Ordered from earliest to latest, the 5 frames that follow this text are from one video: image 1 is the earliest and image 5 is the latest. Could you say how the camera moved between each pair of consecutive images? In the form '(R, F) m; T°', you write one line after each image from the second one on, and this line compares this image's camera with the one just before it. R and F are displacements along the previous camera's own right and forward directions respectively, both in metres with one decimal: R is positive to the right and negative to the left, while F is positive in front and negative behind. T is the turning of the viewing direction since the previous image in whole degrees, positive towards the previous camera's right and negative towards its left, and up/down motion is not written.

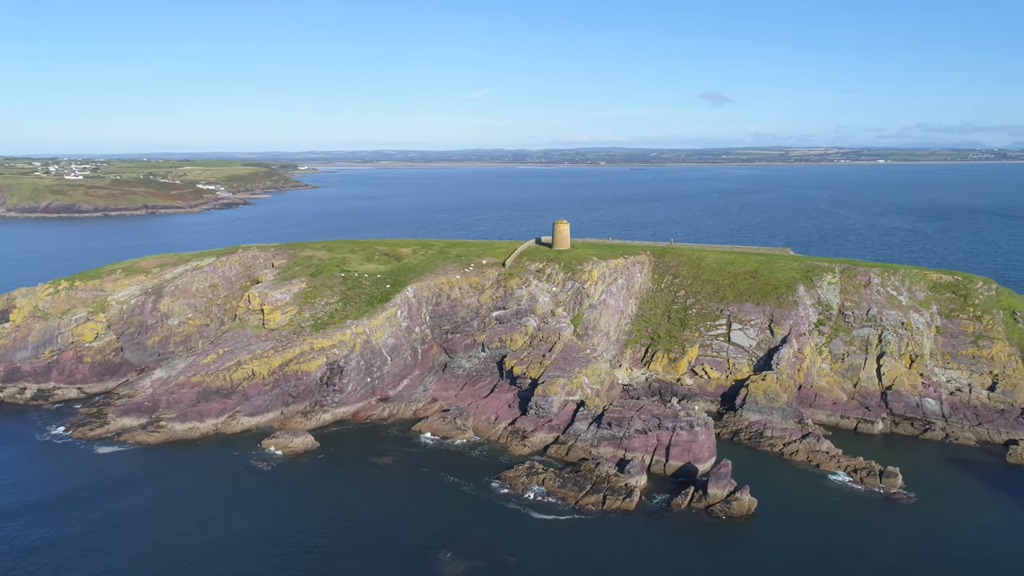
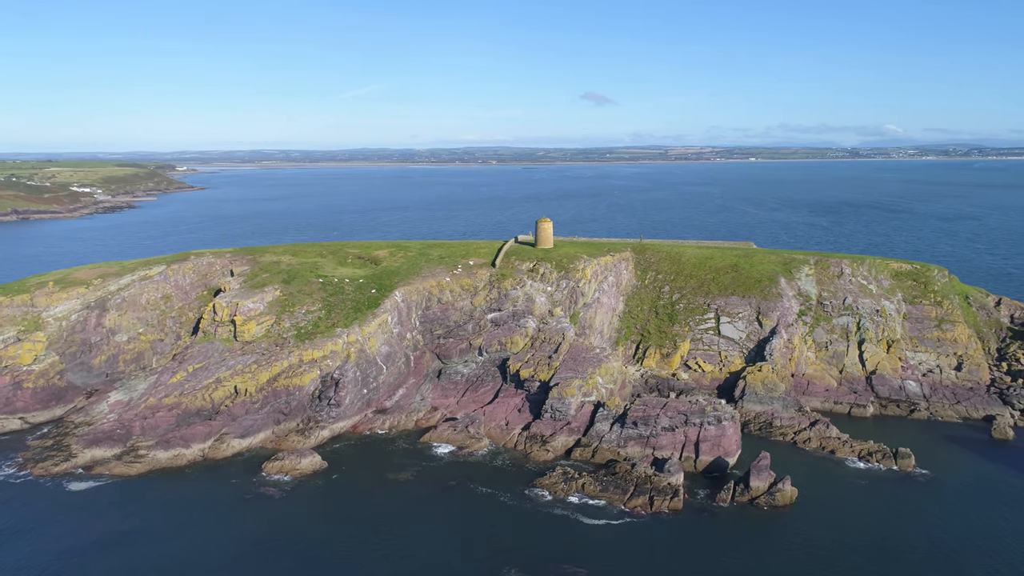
(-5.5, +1.5) m; +8°
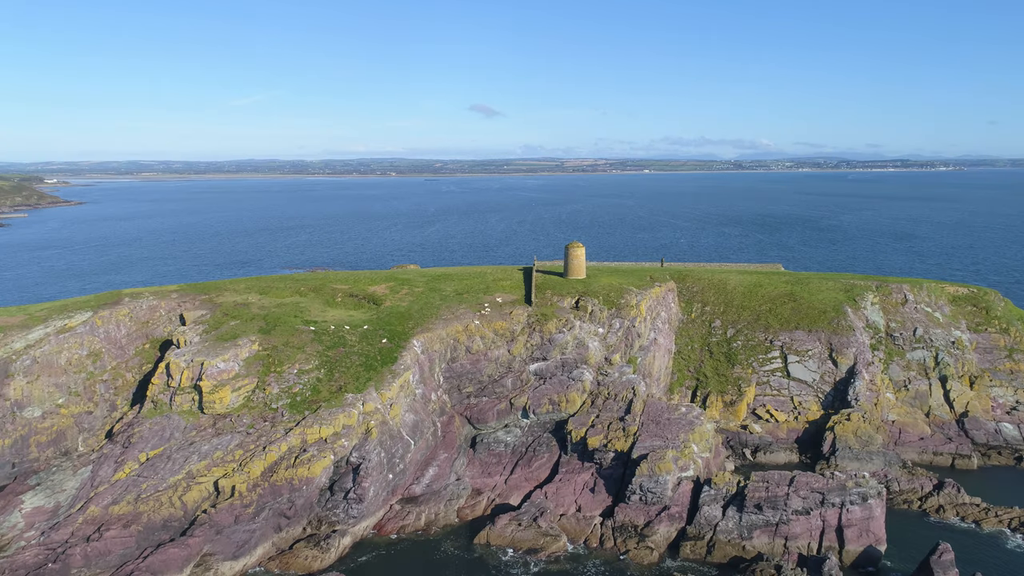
(-6.9, +8.1) m; +8°
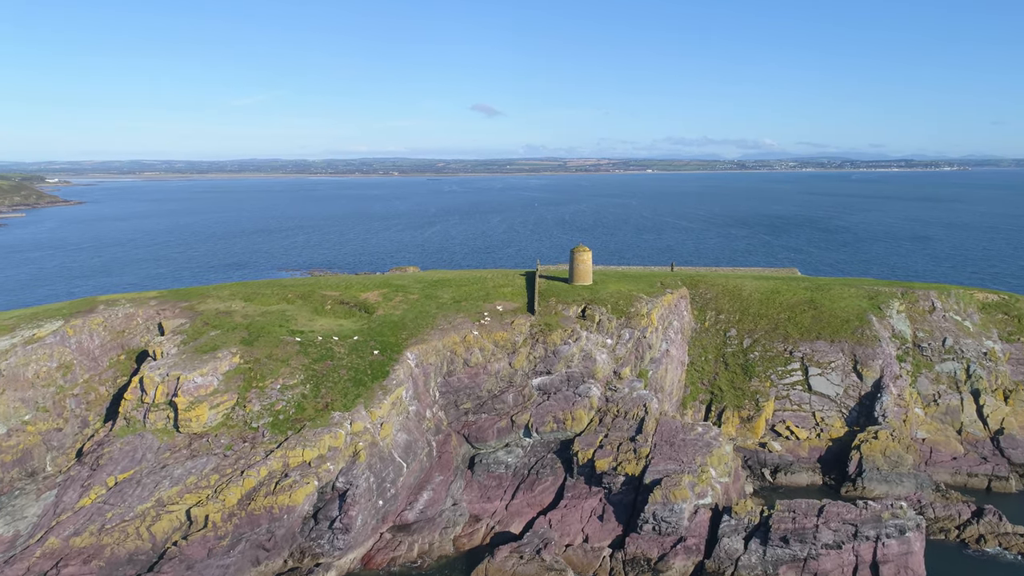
(0.0, +2.4) m; 0°
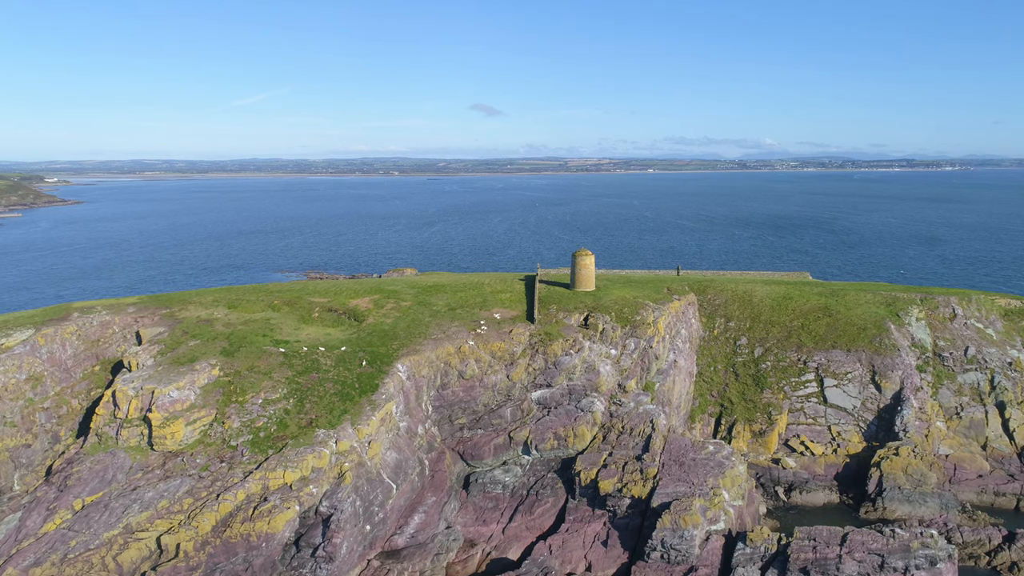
(+0.1, +1.9) m; 0°
